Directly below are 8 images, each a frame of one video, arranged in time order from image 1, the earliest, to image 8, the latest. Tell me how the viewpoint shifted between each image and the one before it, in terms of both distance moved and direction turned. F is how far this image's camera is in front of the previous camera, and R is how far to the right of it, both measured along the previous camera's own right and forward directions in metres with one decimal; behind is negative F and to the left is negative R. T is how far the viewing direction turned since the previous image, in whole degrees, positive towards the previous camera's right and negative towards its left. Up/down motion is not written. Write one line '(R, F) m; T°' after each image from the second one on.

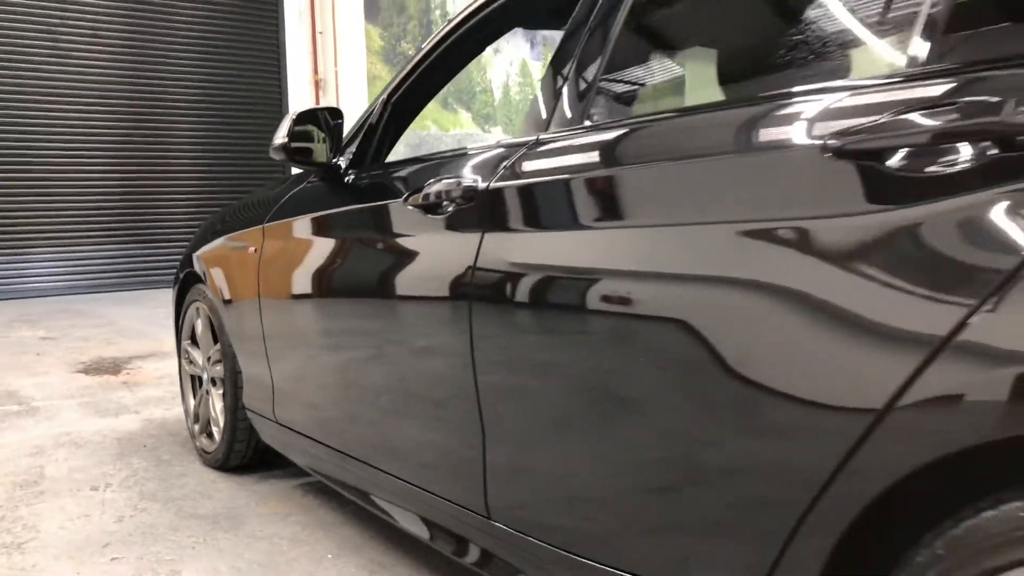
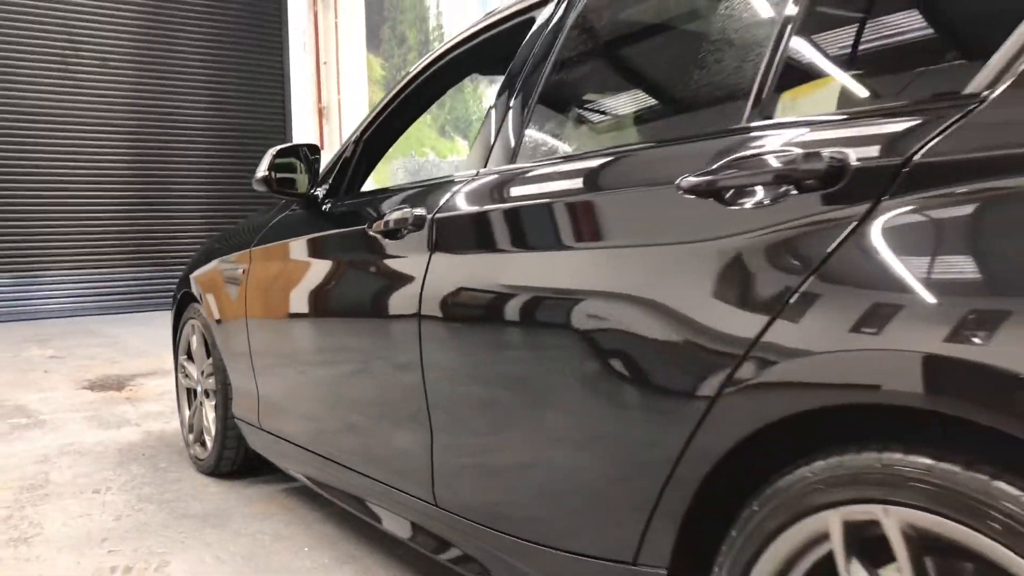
(+0.1, -0.2) m; -1°
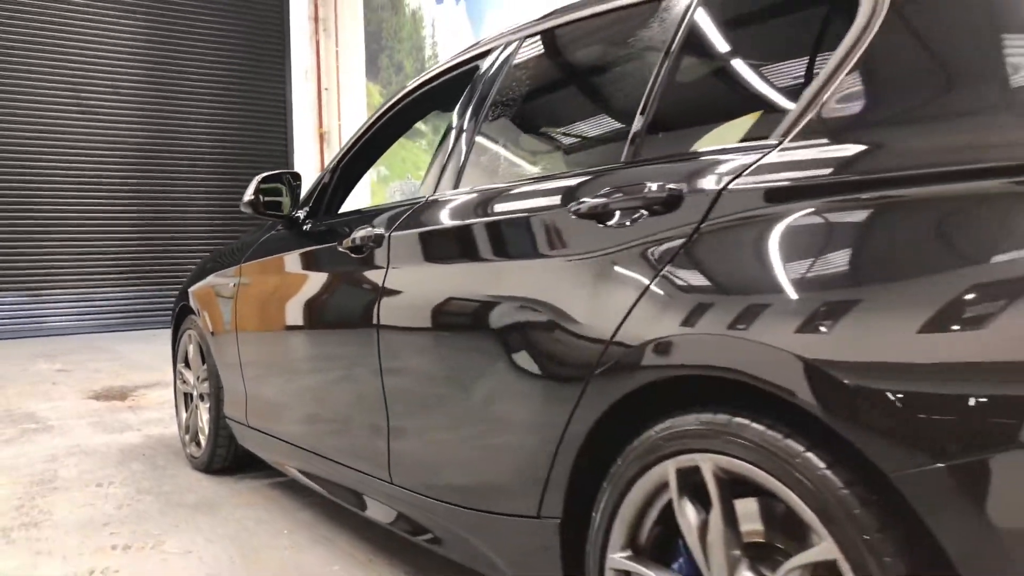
(+0.1, -0.3) m; 0°
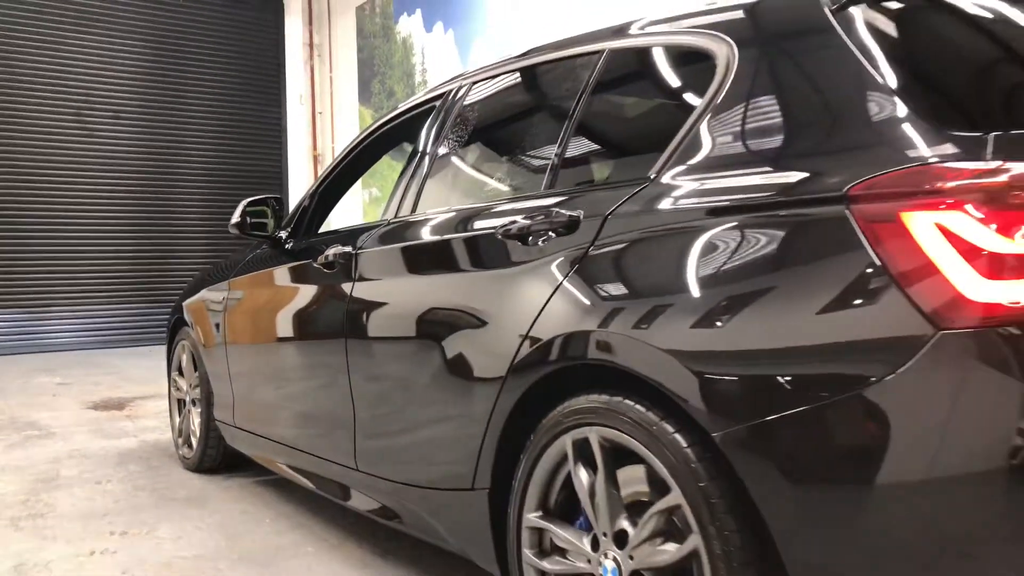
(+0.1, -0.3) m; 0°
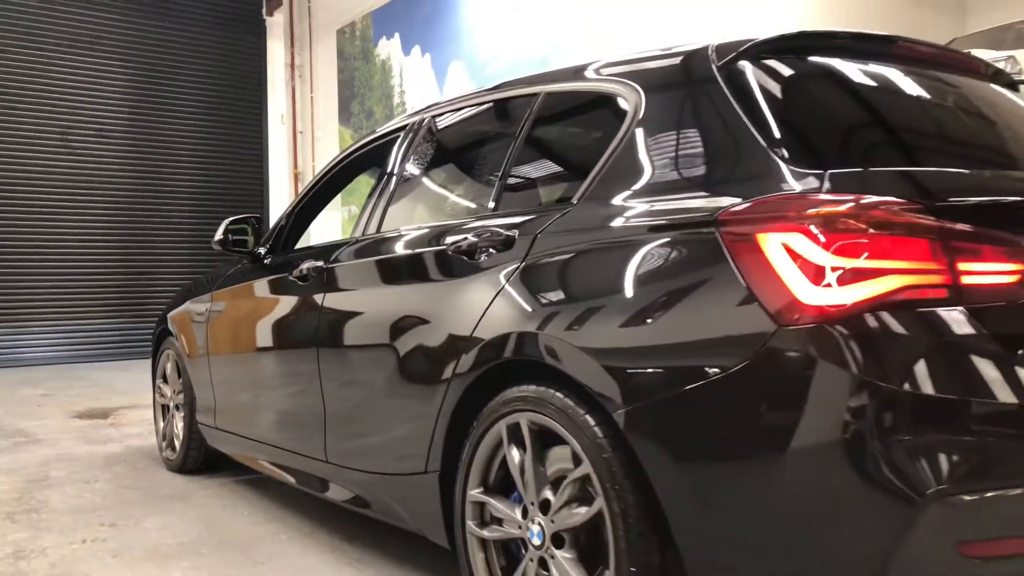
(+0.1, -0.3) m; +1°
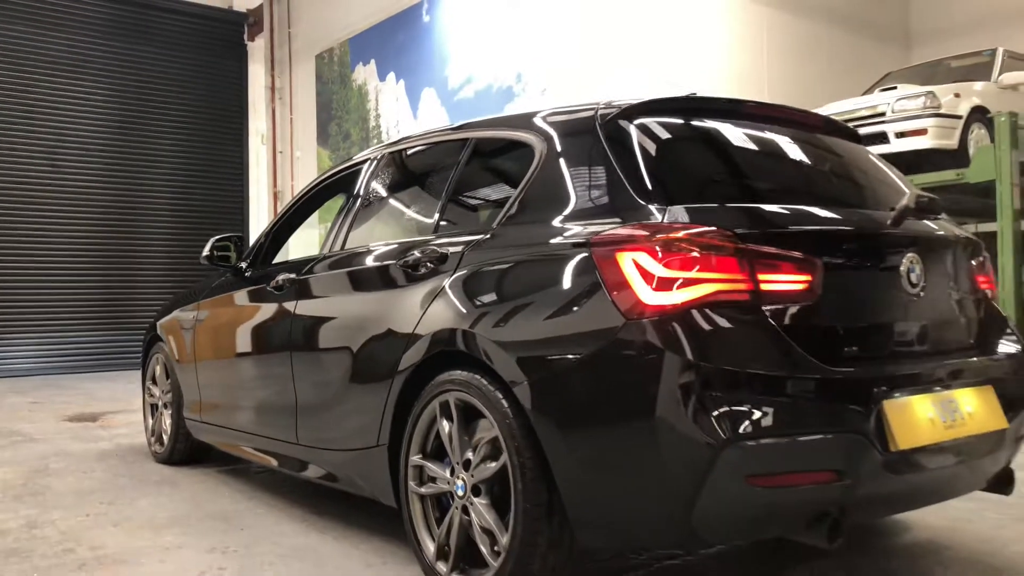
(+0.1, -0.5) m; +1°
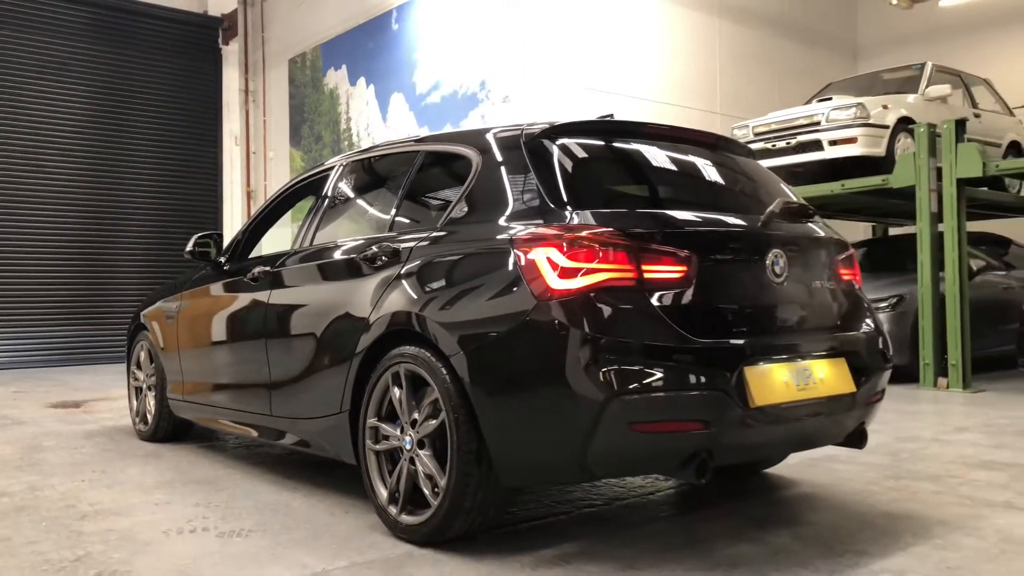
(+0.1, -0.4) m; +2°
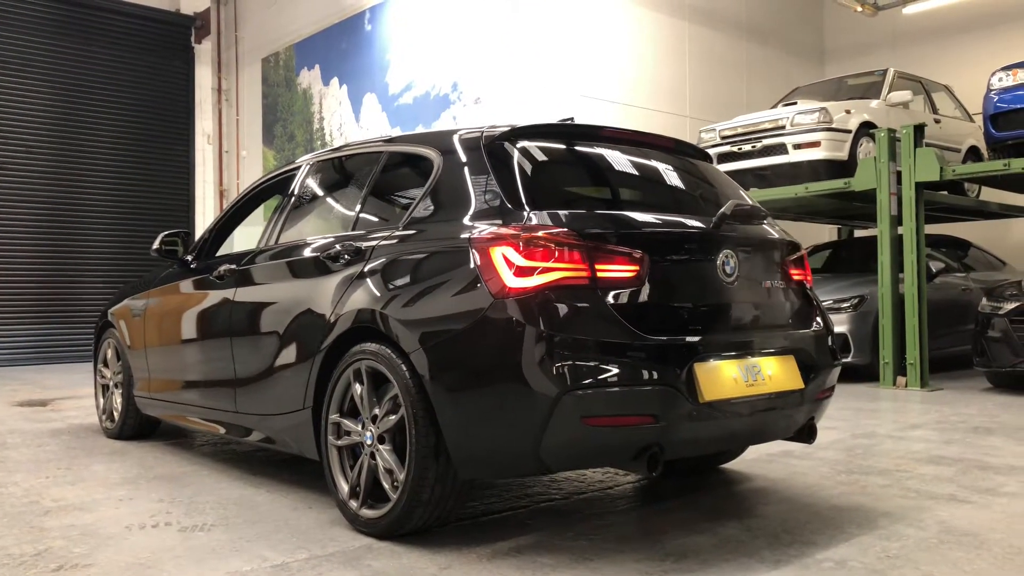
(+0.1, -0.1) m; +2°
